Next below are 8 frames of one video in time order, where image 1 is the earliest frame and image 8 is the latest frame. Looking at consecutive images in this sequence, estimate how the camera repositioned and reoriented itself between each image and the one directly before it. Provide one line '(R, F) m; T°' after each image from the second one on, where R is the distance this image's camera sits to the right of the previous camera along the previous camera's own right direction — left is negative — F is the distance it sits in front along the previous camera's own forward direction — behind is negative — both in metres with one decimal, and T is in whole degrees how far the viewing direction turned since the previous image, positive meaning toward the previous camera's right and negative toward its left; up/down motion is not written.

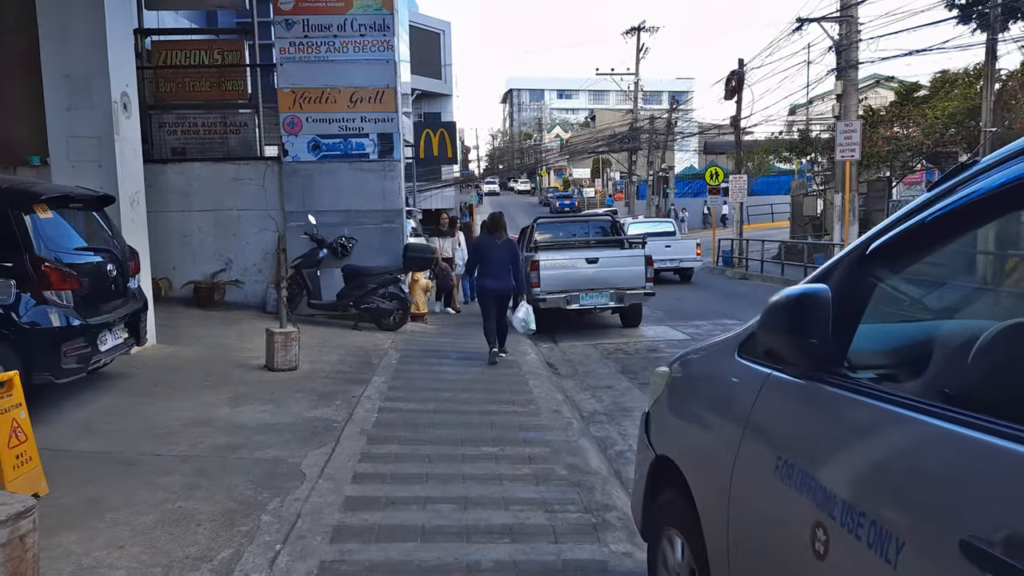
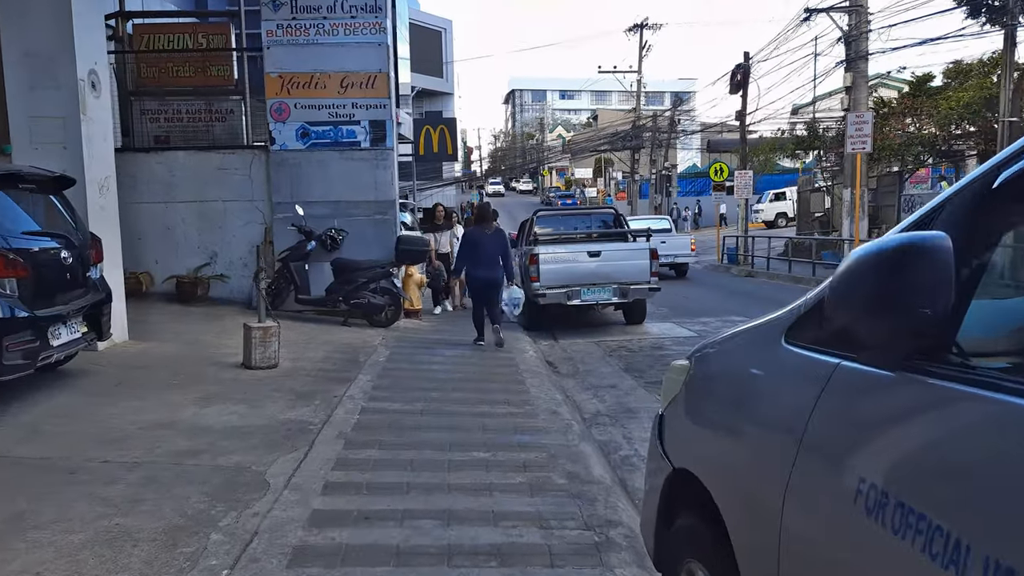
(+0.1, +0.6) m; 0°
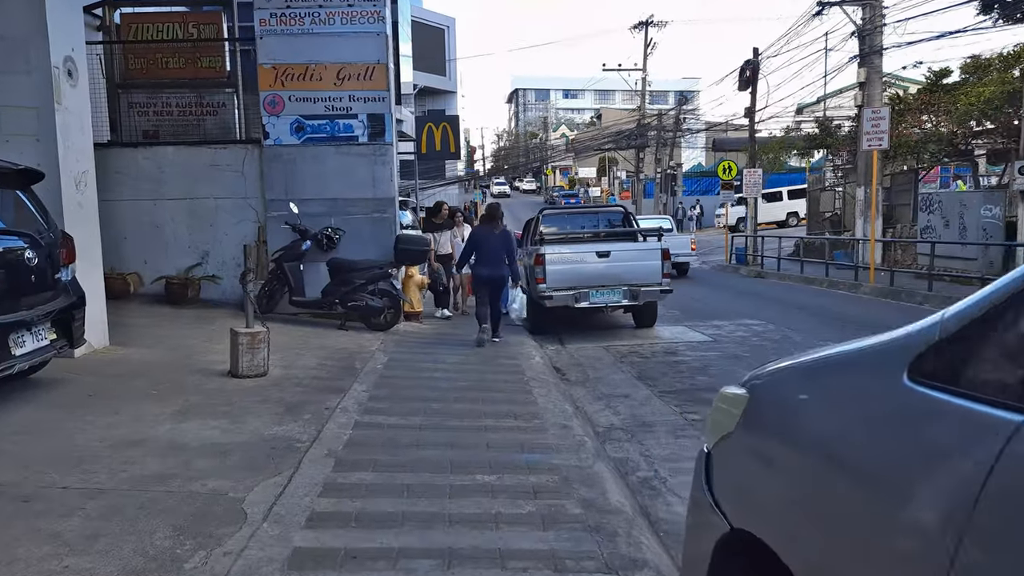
(0.0, +0.5) m; 0°
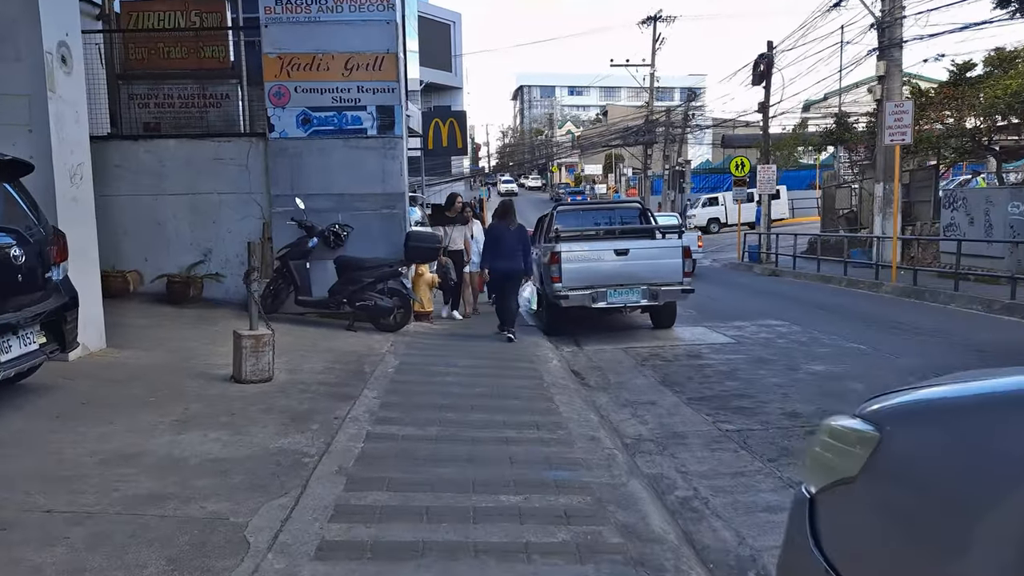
(-0.1, +0.4) m; 0°
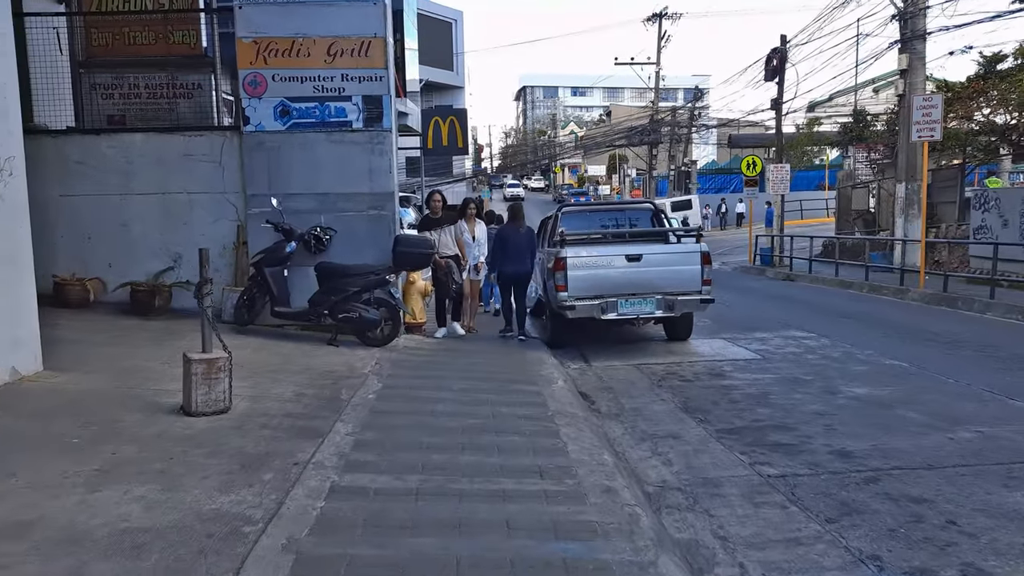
(0.0, +1.0) m; 0°
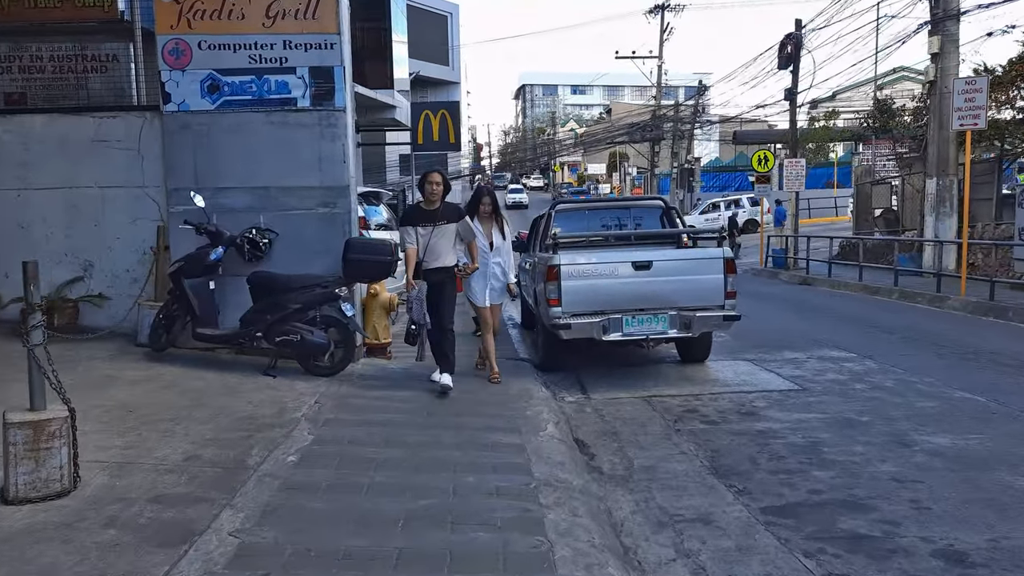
(+0.2, +1.8) m; 0°
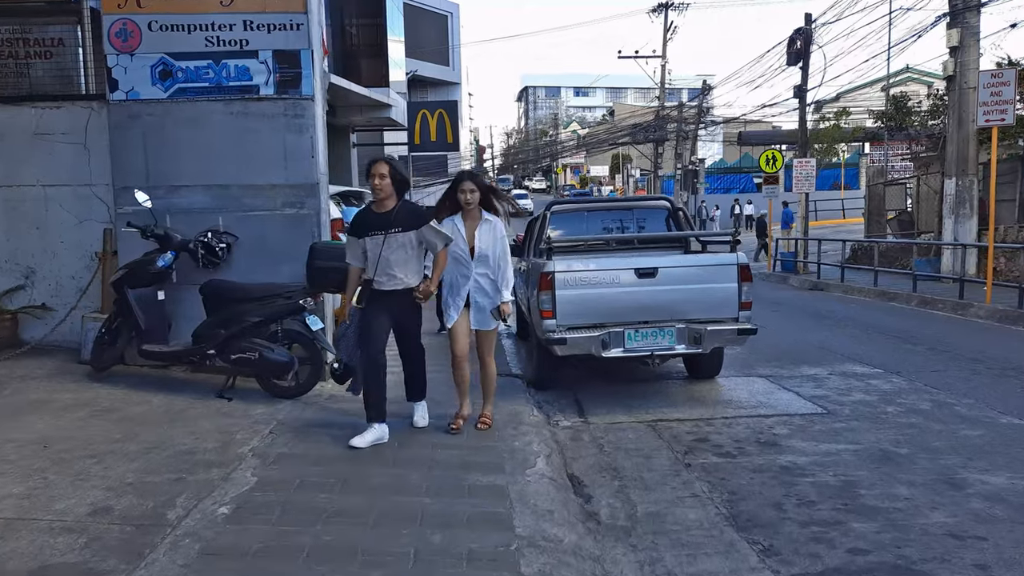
(+0.1, +0.9) m; 0°
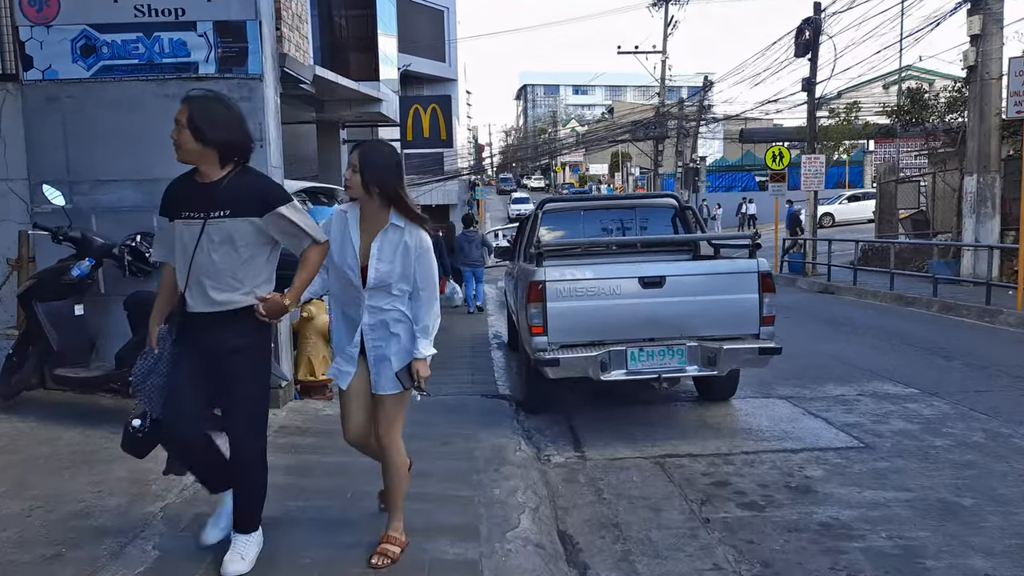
(+0.1, +1.0) m; 0°
